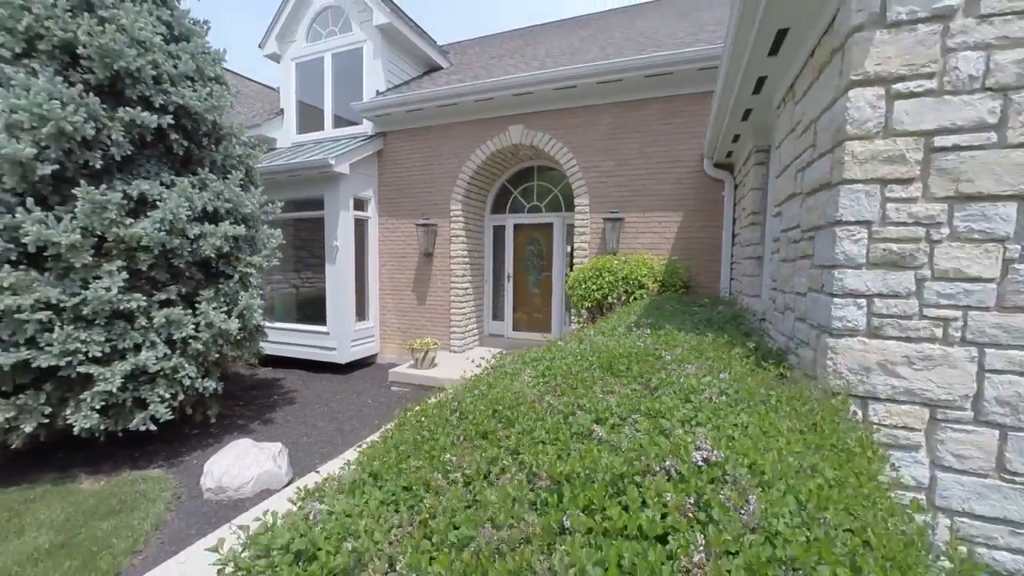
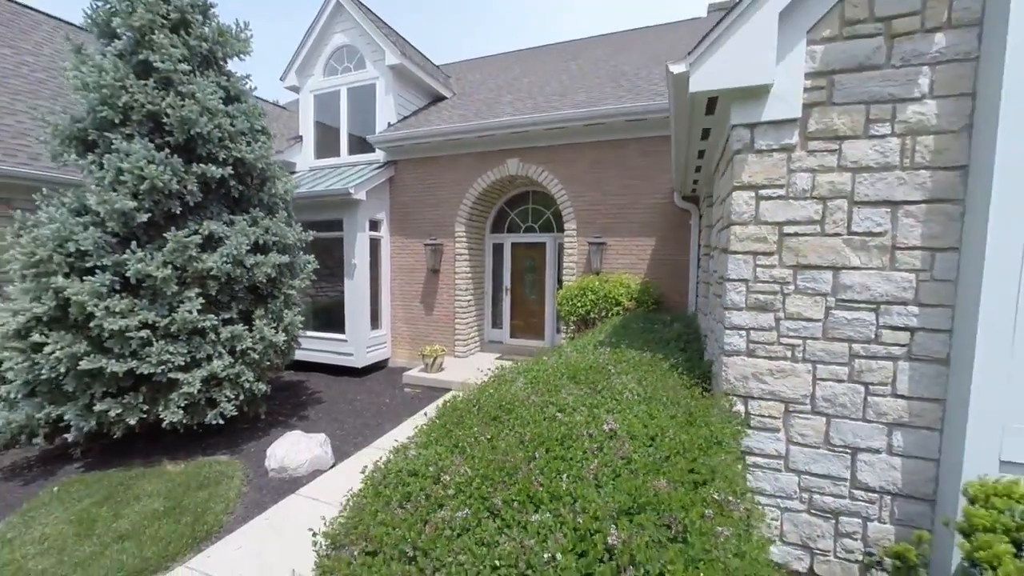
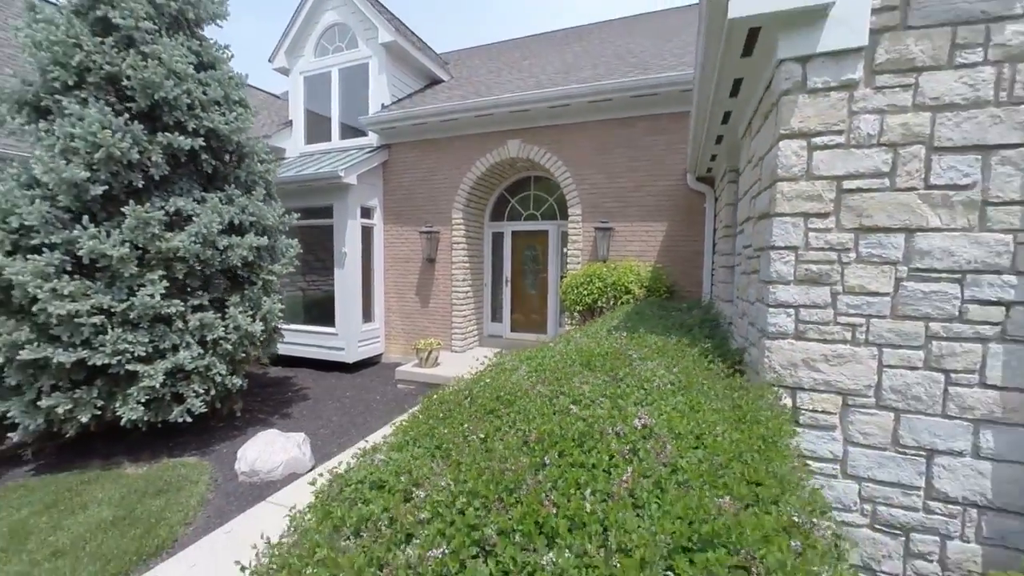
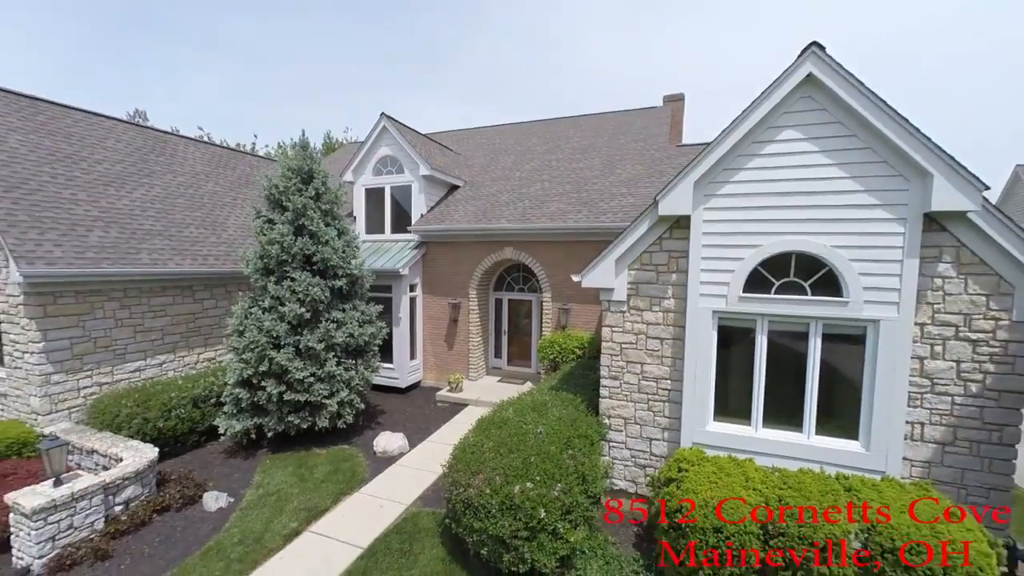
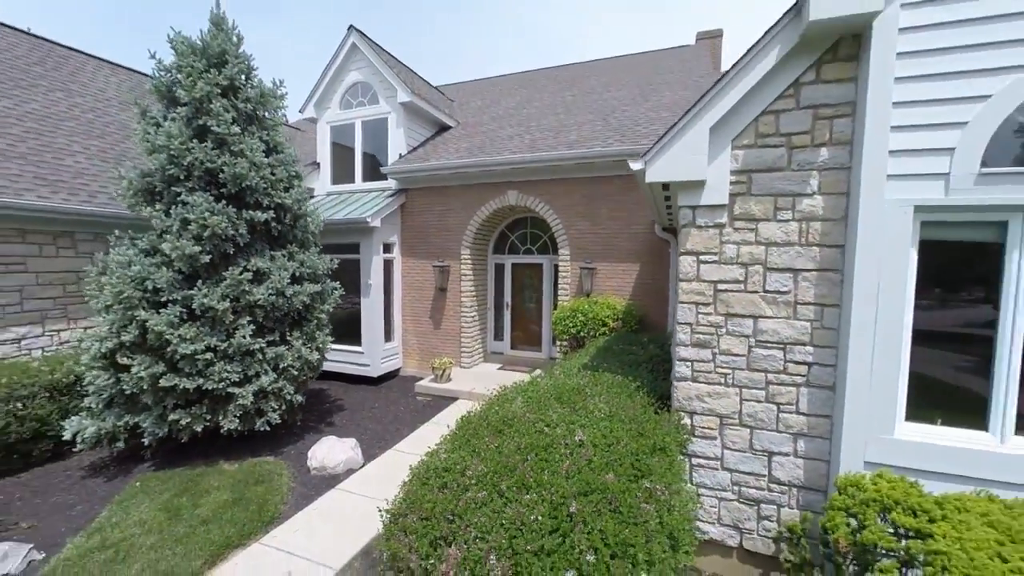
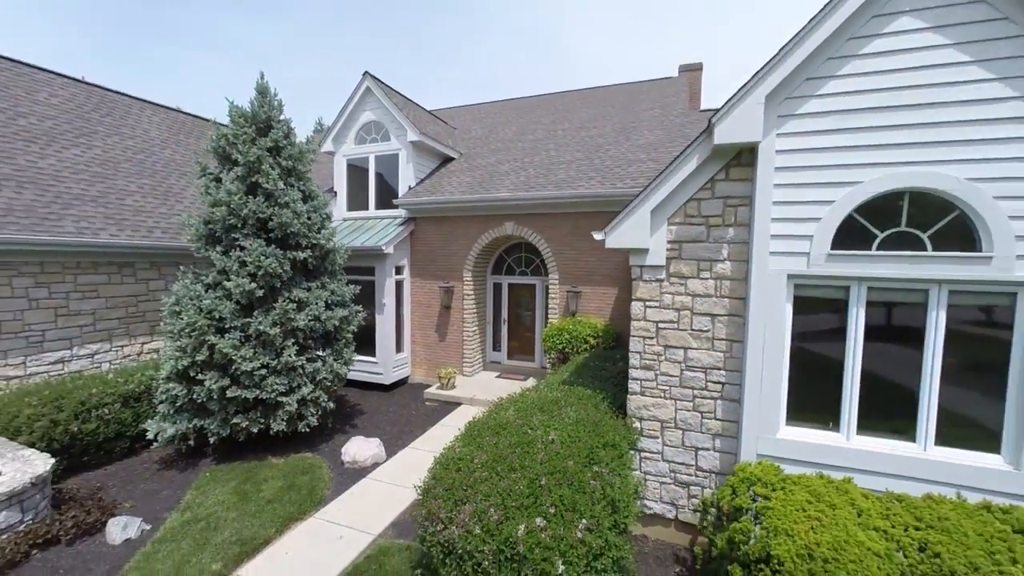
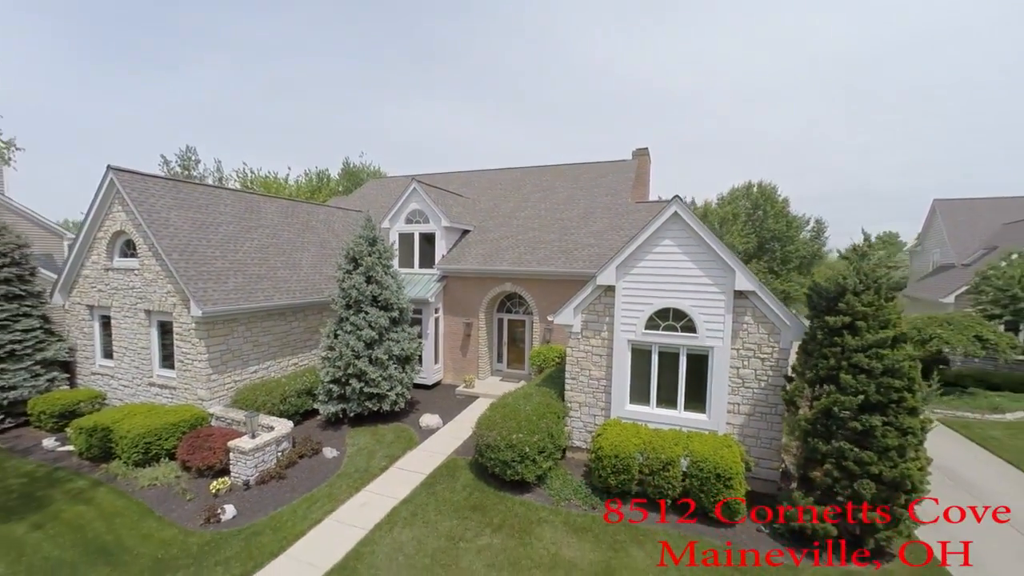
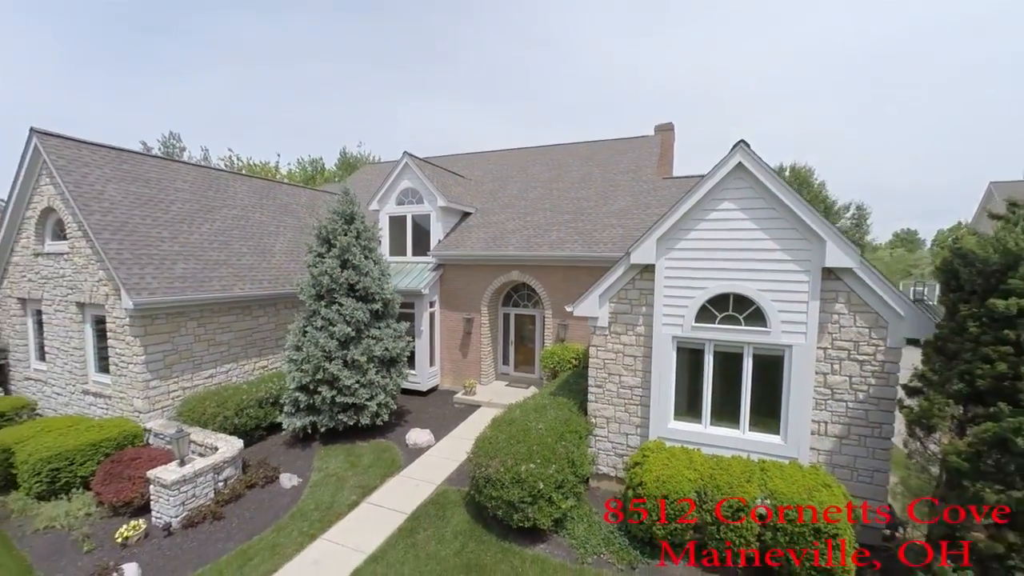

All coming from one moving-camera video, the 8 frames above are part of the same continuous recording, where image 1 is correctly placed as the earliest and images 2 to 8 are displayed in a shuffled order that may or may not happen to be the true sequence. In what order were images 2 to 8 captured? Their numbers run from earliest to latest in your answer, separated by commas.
3, 2, 5, 6, 4, 8, 7
